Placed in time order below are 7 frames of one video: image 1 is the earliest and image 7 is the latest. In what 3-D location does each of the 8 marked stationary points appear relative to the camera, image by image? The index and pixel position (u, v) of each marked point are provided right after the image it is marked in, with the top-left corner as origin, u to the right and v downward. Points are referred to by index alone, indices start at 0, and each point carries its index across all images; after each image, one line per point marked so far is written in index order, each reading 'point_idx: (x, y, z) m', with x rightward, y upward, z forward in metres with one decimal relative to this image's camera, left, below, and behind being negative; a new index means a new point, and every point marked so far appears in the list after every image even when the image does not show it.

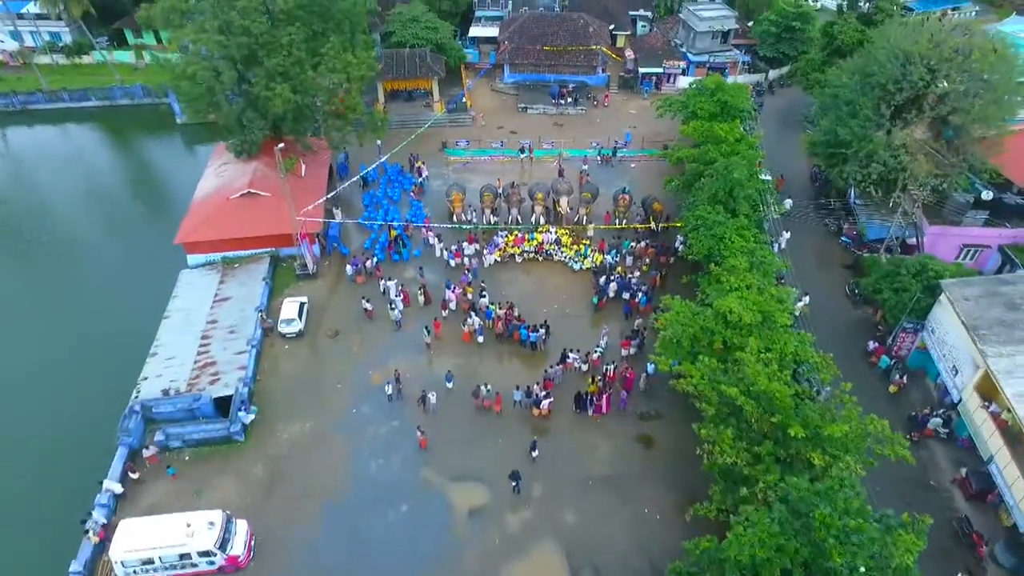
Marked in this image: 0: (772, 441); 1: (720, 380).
0: (+7.0, -4.1, +17.1) m
1: (+6.2, -2.8, +18.9) m
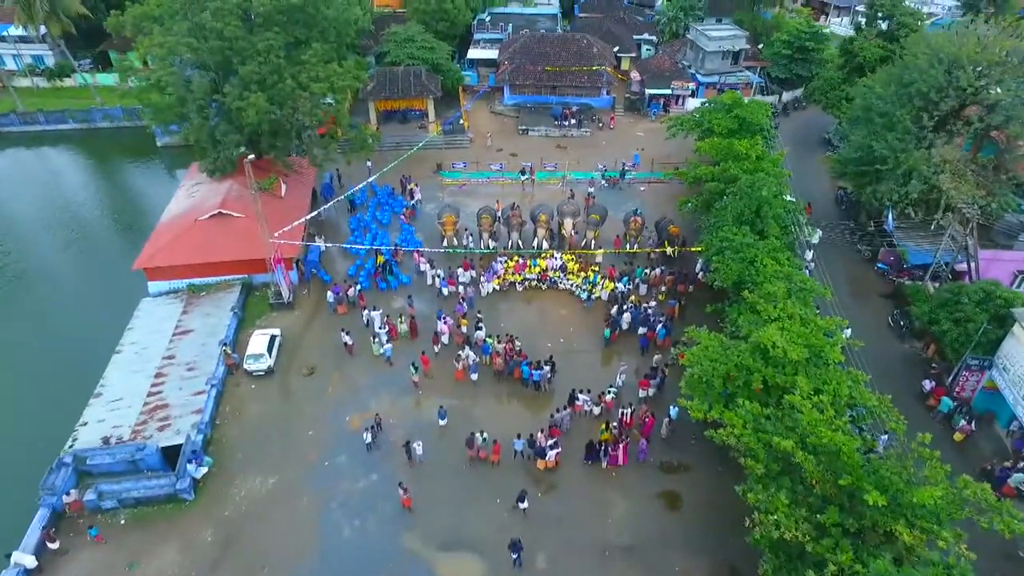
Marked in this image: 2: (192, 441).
0: (+7.0, -4.7, +13.6) m
1: (+6.3, -3.5, +15.5) m
2: (-10.0, -4.8, +19.7) m
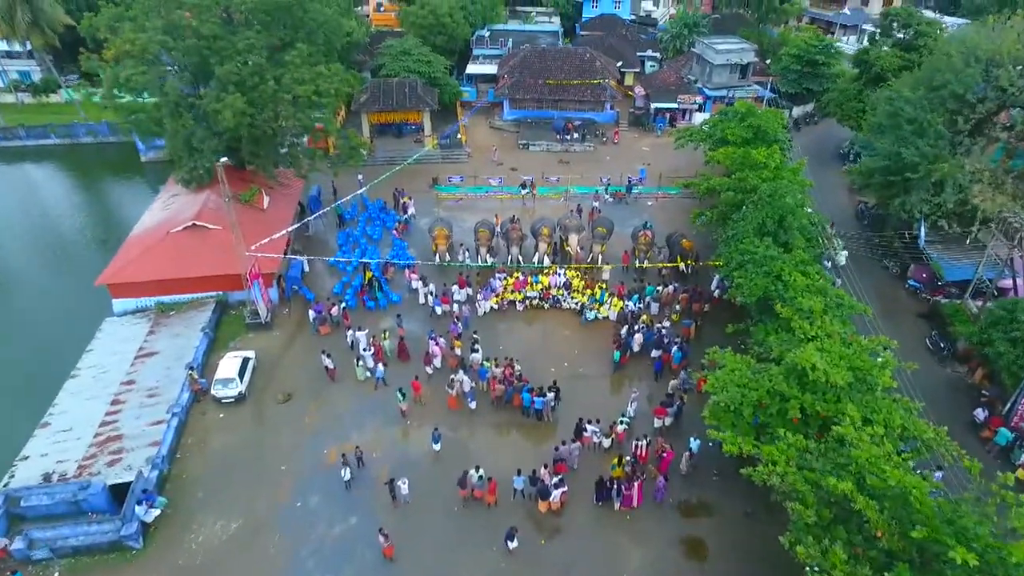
0: (+7.0, -4.9, +11.1) m
1: (+6.2, -3.7, +13.1) m
2: (-10.0, -5.2, +17.3) m
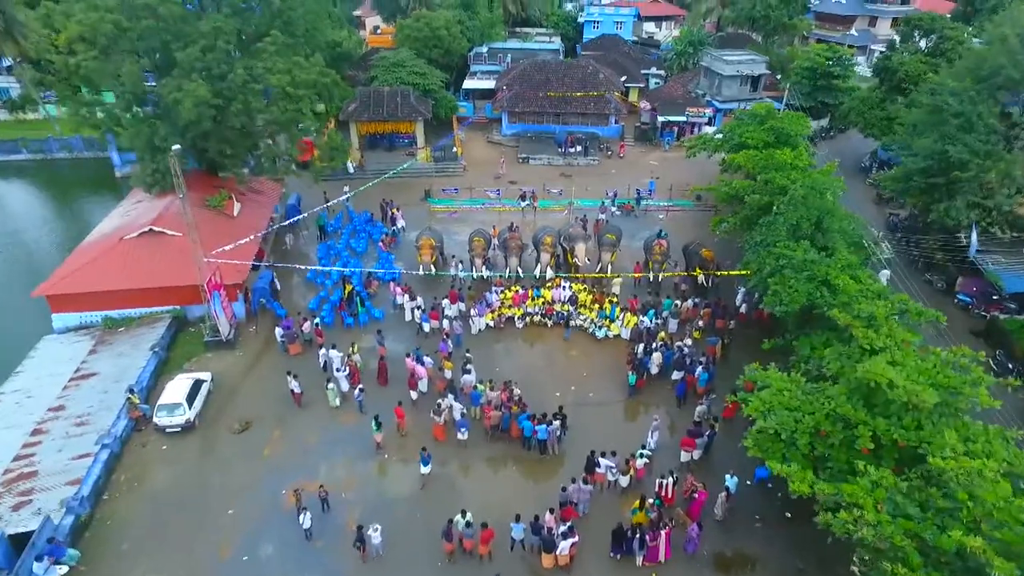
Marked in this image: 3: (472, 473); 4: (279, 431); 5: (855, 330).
0: (+6.9, -4.6, +7.9) m
1: (+6.2, -3.5, +9.9) m
2: (-10.1, -5.3, +14.0) m
3: (-1.0, -4.9, +16.6) m
4: (-6.6, -4.0, +17.9) m
5: (+7.6, -1.0, +14.2) m
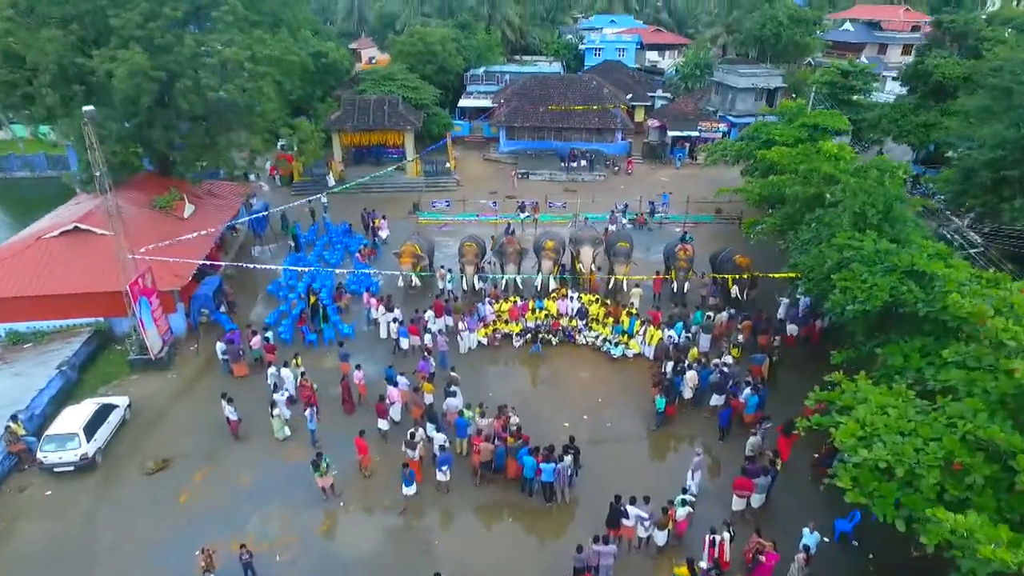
0: (+6.9, -3.7, +3.7) m
1: (+6.1, -2.9, +5.8) m
2: (-10.2, -4.9, +9.8) m
3: (-1.1, -4.7, +12.5) m
4: (-6.6, -4.0, +13.7) m
5: (+7.6, -0.6, +10.3) m
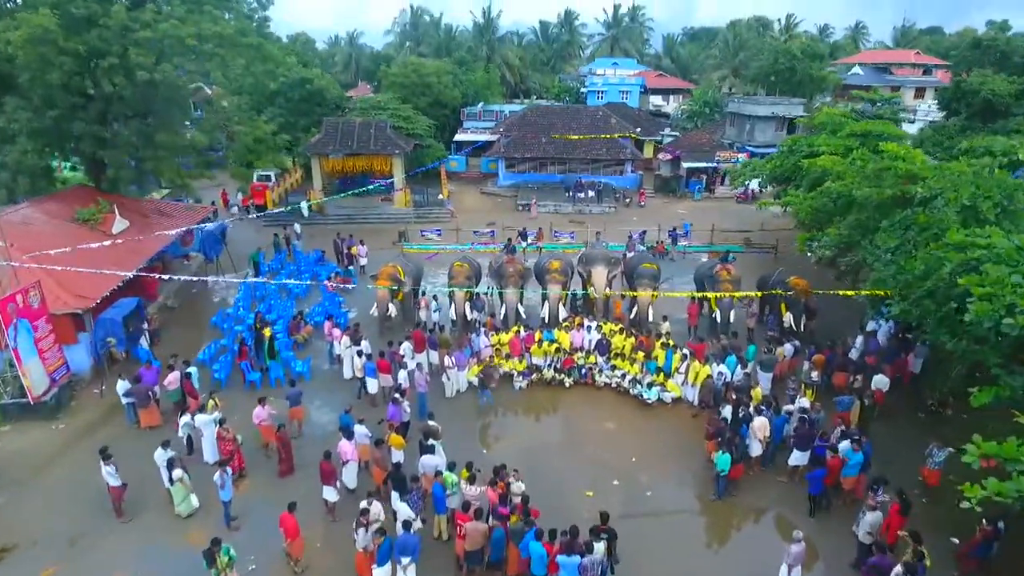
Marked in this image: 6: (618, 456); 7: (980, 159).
0: (+6.9, -2.9, -0.6) m
1: (+6.1, -2.2, +1.6) m
2: (-10.1, -4.6, +5.3) m
3: (-1.1, -4.7, +8.0) m
4: (-6.6, -4.1, +9.3) m
5: (+7.6, -0.4, +6.2) m
6: (+2.0, -3.2, +12.1) m
7: (+10.4, +2.8, +13.9) m
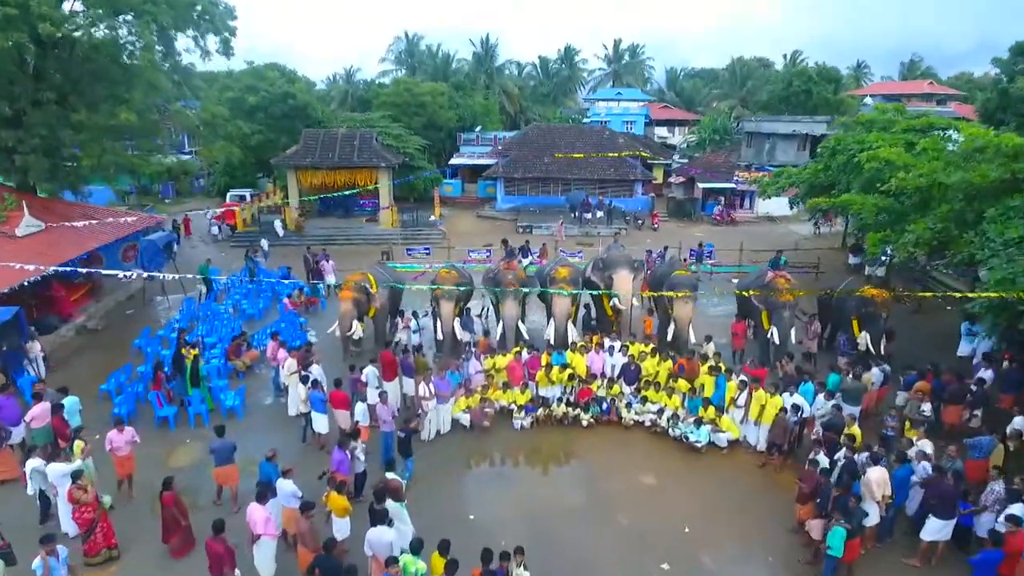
0: (+6.9, -1.9, -4.2) m
1: (+6.1, -1.4, -2.0) m
2: (-10.1, -4.0, +1.5) m
3: (-1.1, -4.3, +4.2) m
4: (-6.6, -3.8, +5.6) m
5: (+7.6, +0.1, +2.8) m
6: (+2.0, -3.1, +8.5) m
7: (+10.4, +2.8, +10.7) m
